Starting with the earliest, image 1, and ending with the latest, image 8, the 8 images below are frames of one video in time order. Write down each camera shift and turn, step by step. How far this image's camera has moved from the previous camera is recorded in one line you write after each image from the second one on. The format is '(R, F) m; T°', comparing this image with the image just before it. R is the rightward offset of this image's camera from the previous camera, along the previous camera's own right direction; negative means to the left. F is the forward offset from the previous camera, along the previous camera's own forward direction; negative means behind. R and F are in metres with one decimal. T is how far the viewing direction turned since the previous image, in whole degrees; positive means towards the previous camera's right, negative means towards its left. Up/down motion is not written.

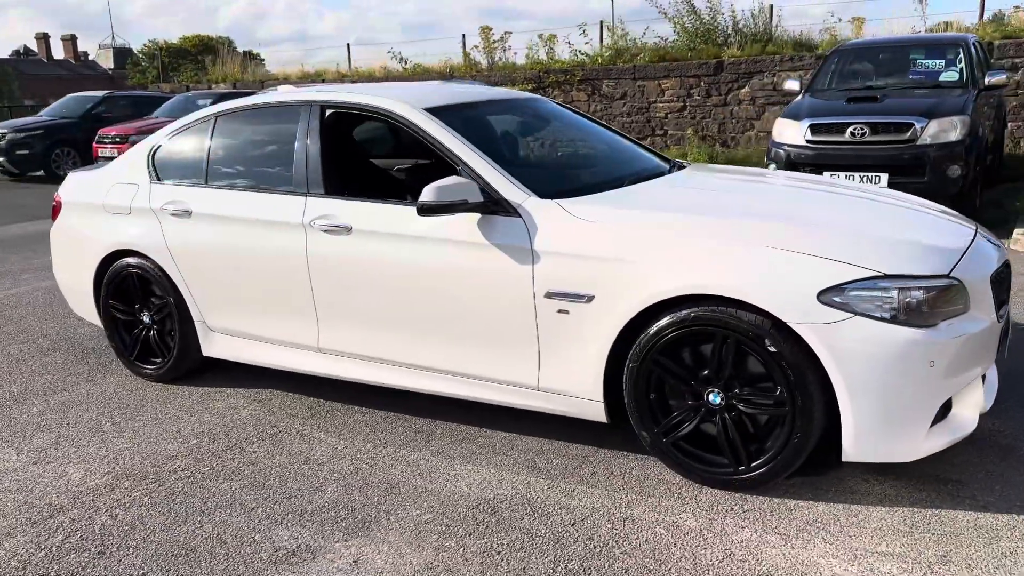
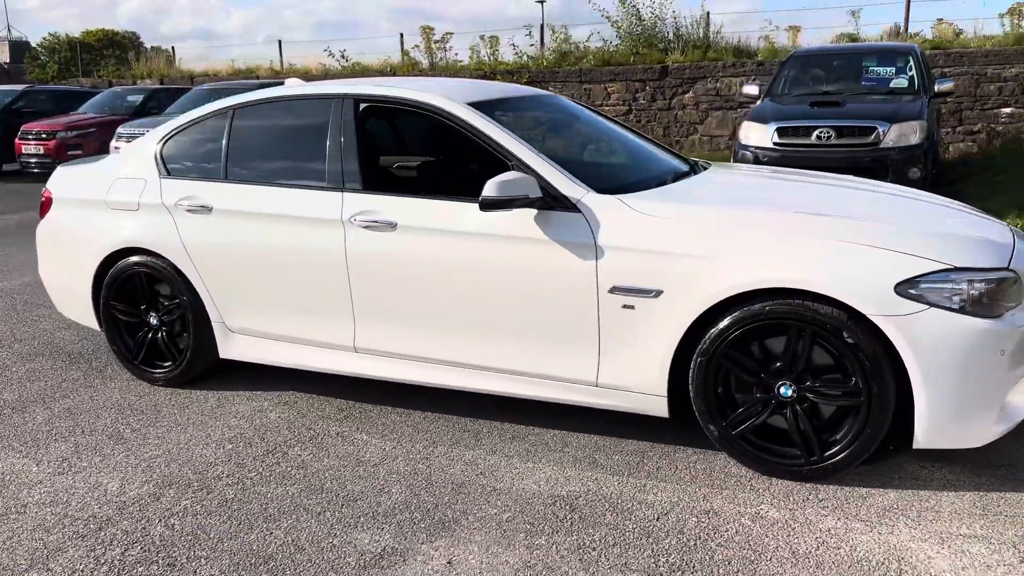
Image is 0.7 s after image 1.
(-0.6, +0.1) m; +6°
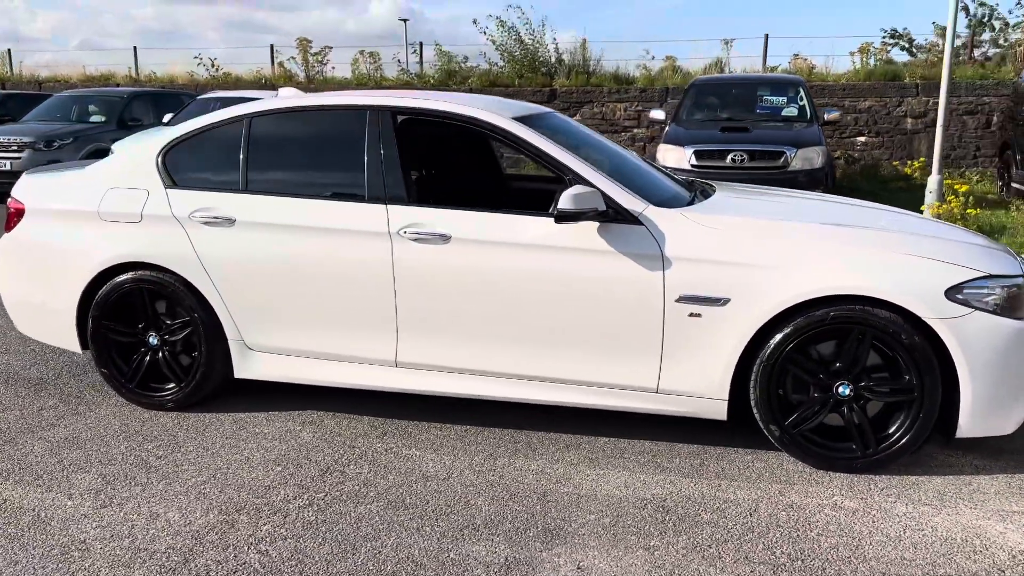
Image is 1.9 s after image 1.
(-0.9, 0.0) m; +11°
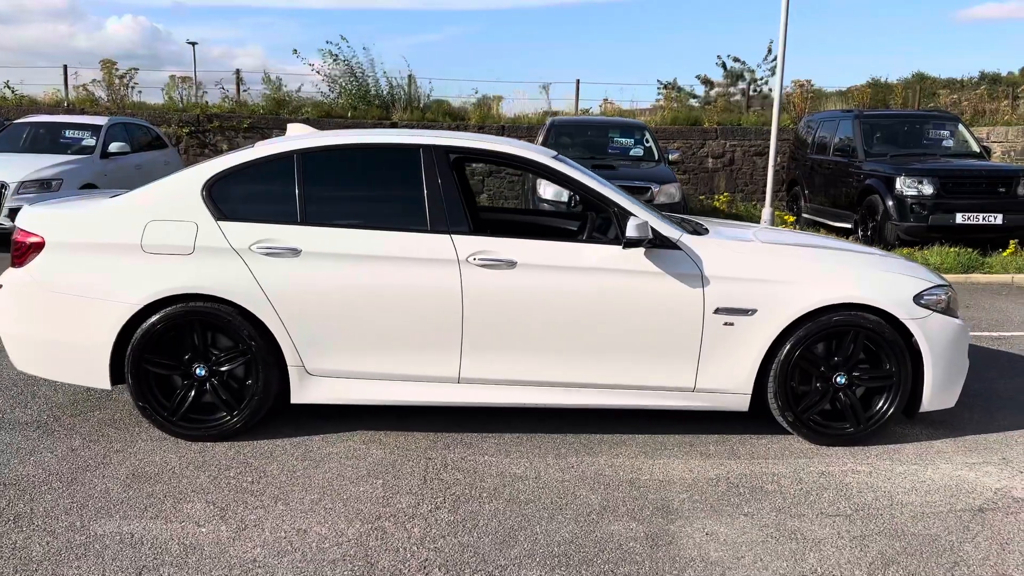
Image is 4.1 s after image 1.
(-1.4, -0.3) m; +15°
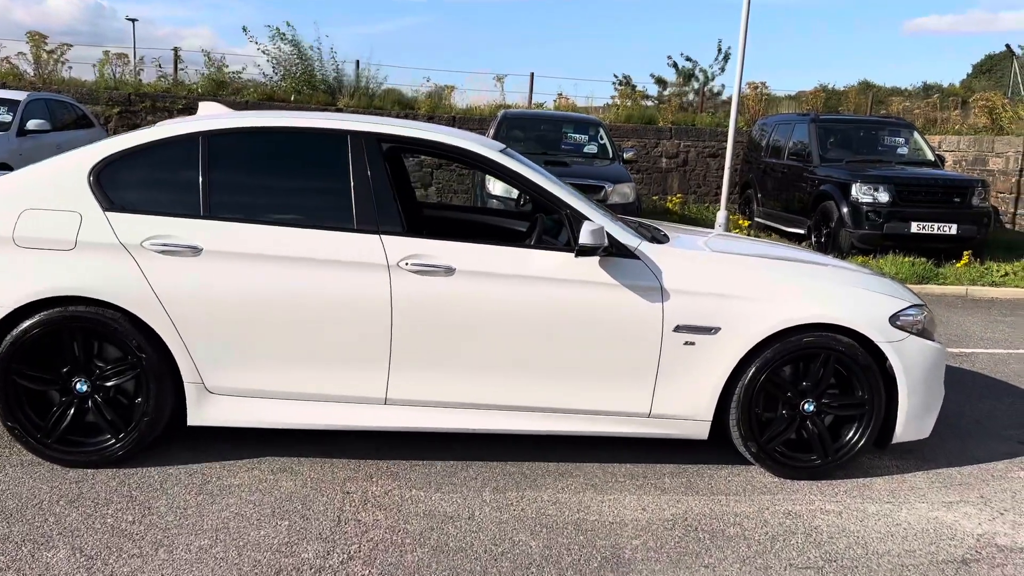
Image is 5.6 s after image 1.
(+0.1, +0.5) m; +3°
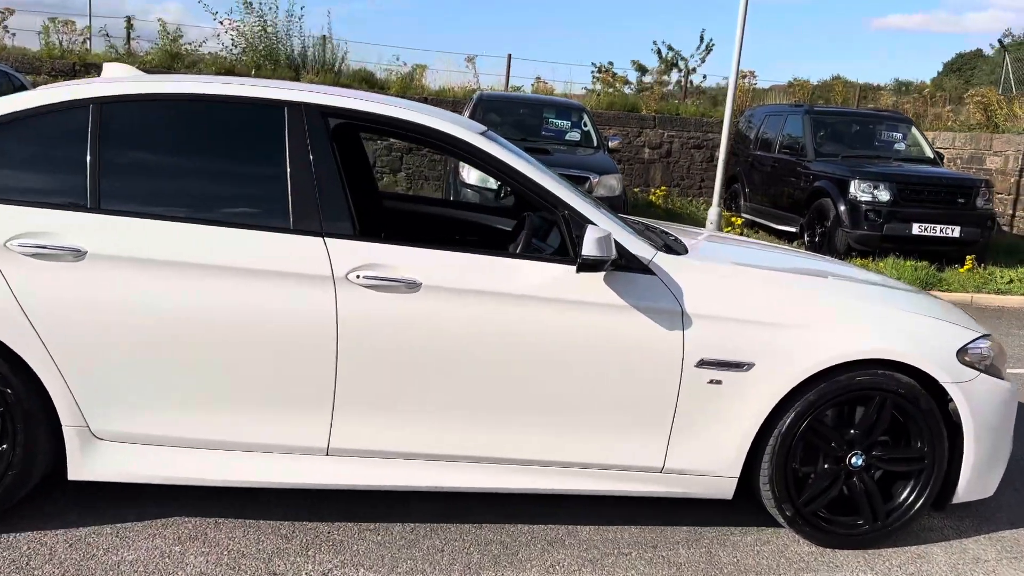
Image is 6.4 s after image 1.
(0.0, +0.8) m; +2°
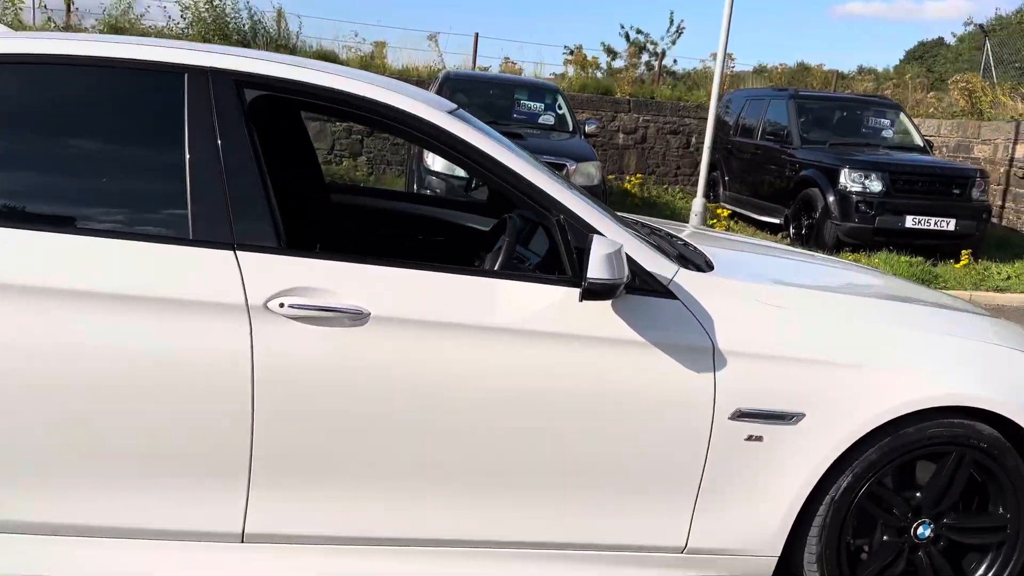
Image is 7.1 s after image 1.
(0.0, +0.7) m; +2°
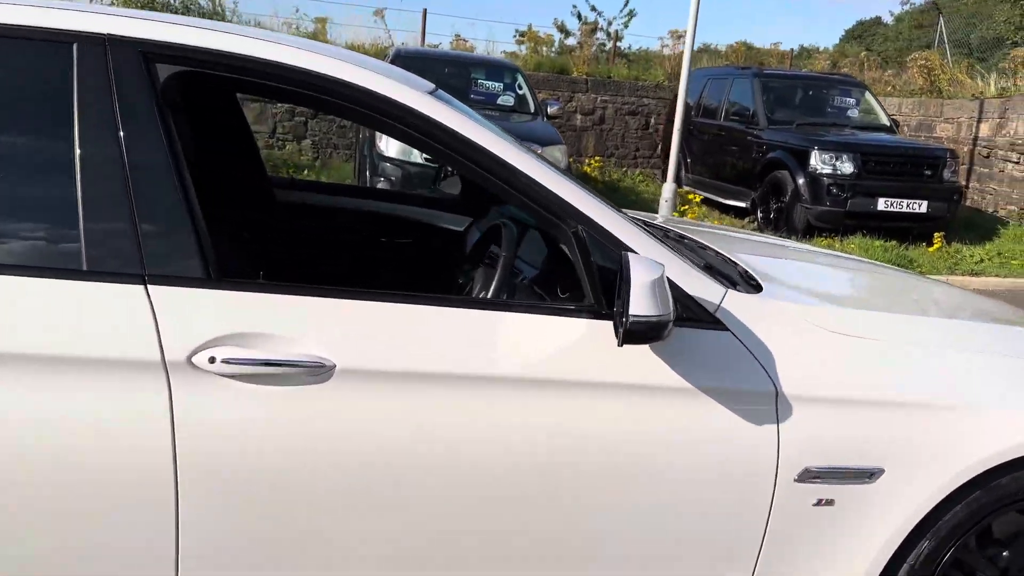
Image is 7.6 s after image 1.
(-0.1, +0.5) m; +3°
